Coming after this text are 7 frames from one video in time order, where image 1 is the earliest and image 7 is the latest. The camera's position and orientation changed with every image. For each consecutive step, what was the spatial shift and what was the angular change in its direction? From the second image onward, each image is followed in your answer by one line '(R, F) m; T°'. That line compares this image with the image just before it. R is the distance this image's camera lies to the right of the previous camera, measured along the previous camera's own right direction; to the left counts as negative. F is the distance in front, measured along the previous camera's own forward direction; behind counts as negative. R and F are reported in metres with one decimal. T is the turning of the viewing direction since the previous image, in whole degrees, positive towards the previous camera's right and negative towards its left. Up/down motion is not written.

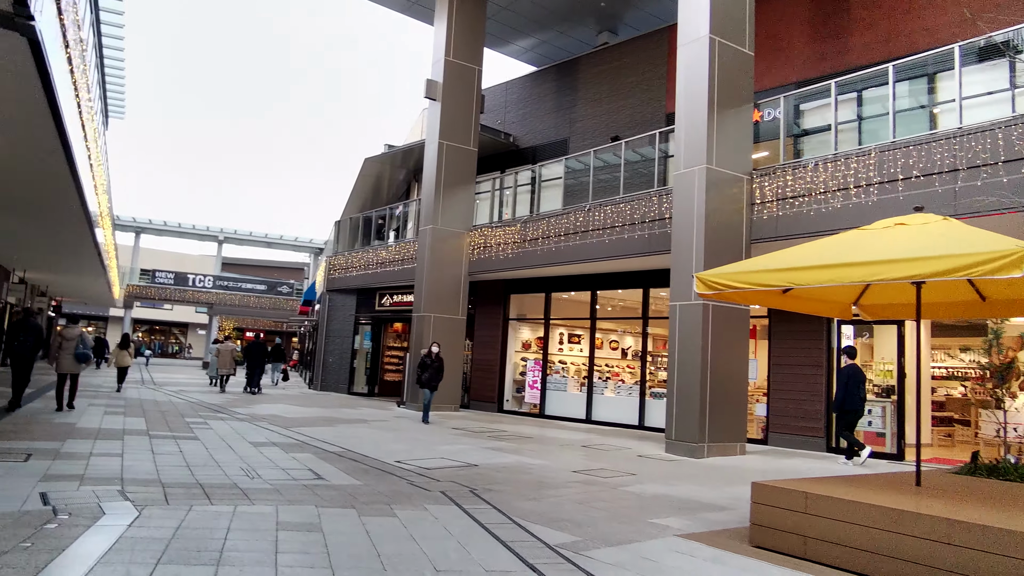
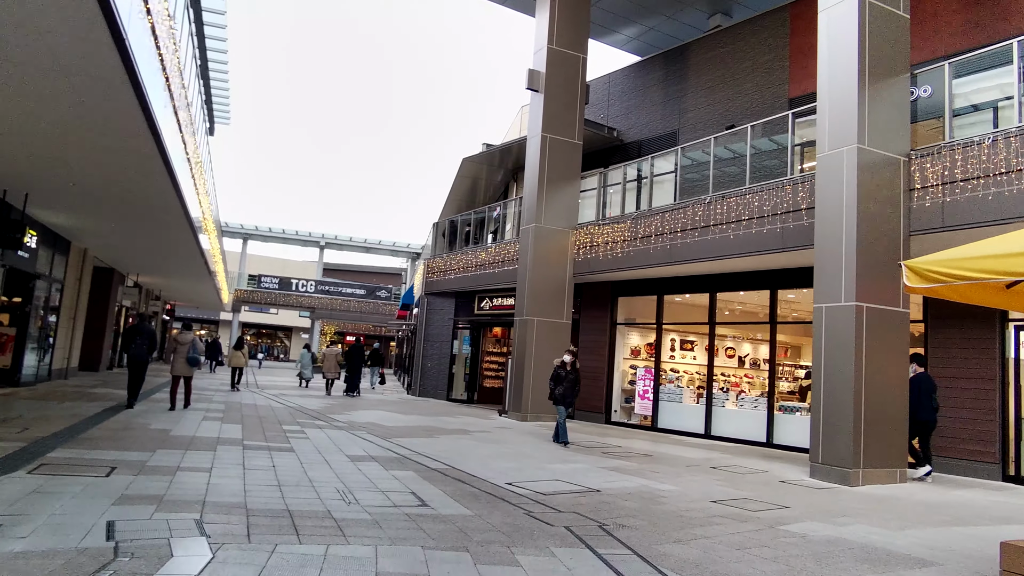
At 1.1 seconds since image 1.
(-0.3, +1.0) m; -7°
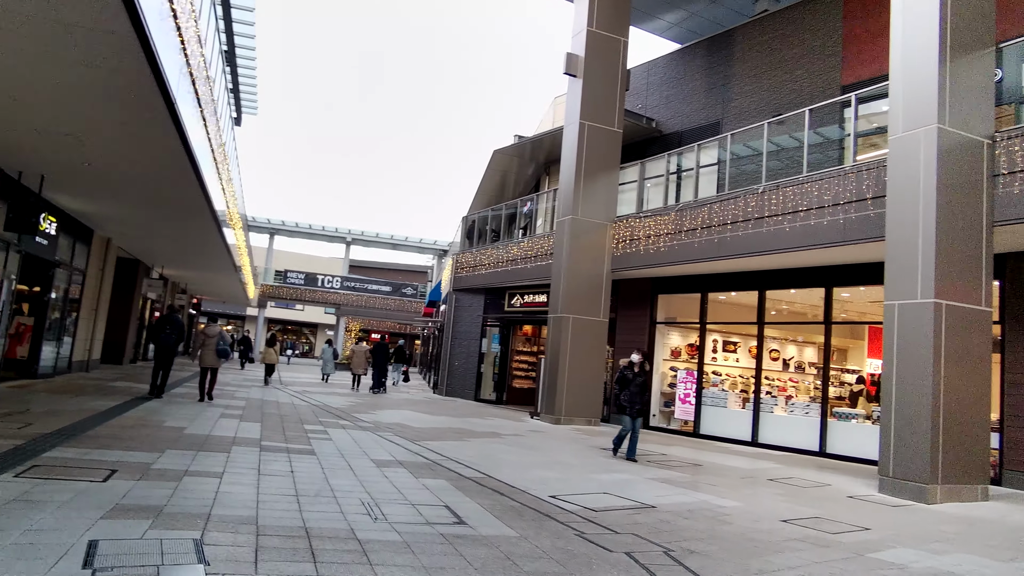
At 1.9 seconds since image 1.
(-0.2, +0.7) m; -2°
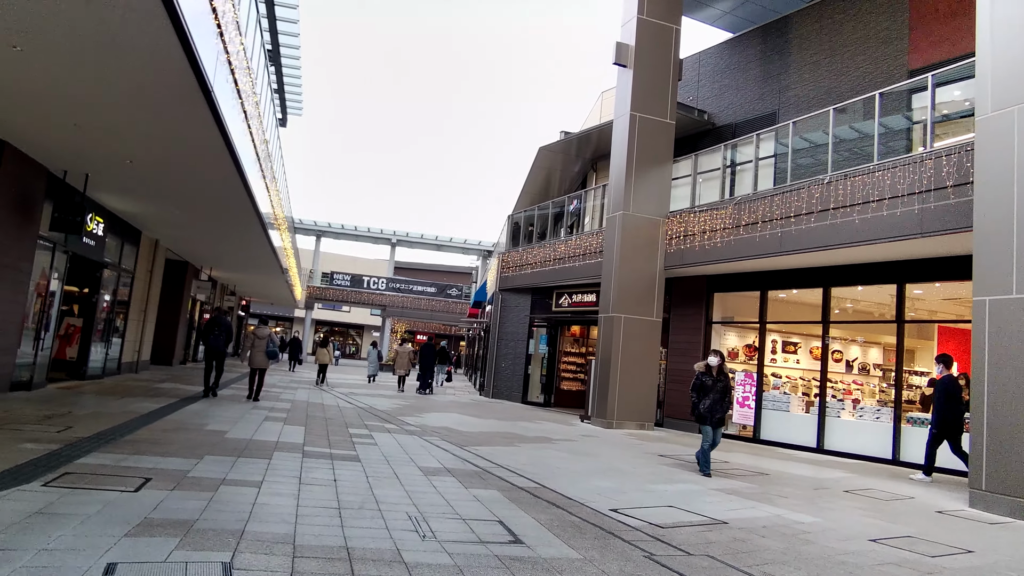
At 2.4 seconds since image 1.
(-0.1, +0.5) m; -3°
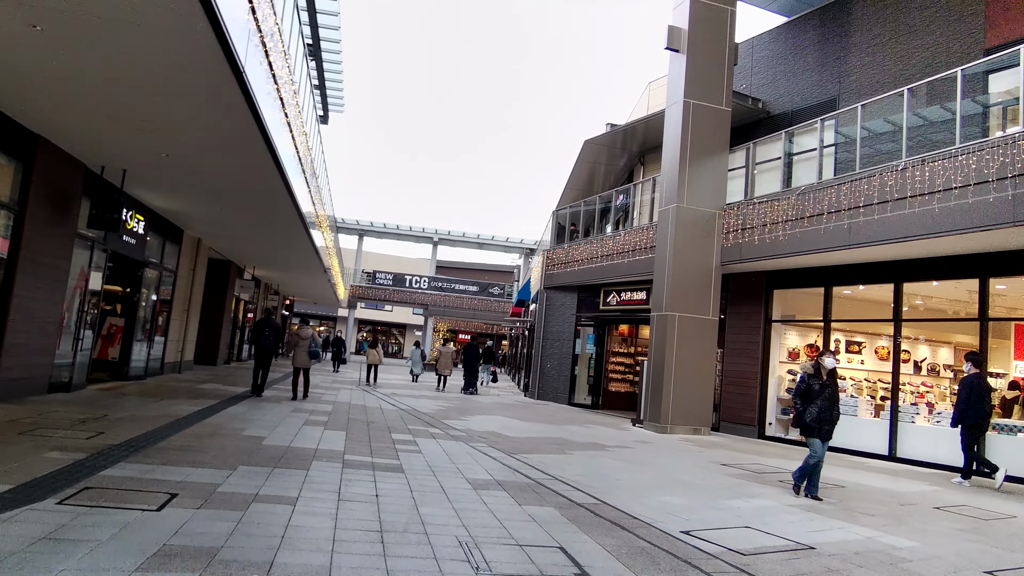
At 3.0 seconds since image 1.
(-0.1, +0.6) m; -3°
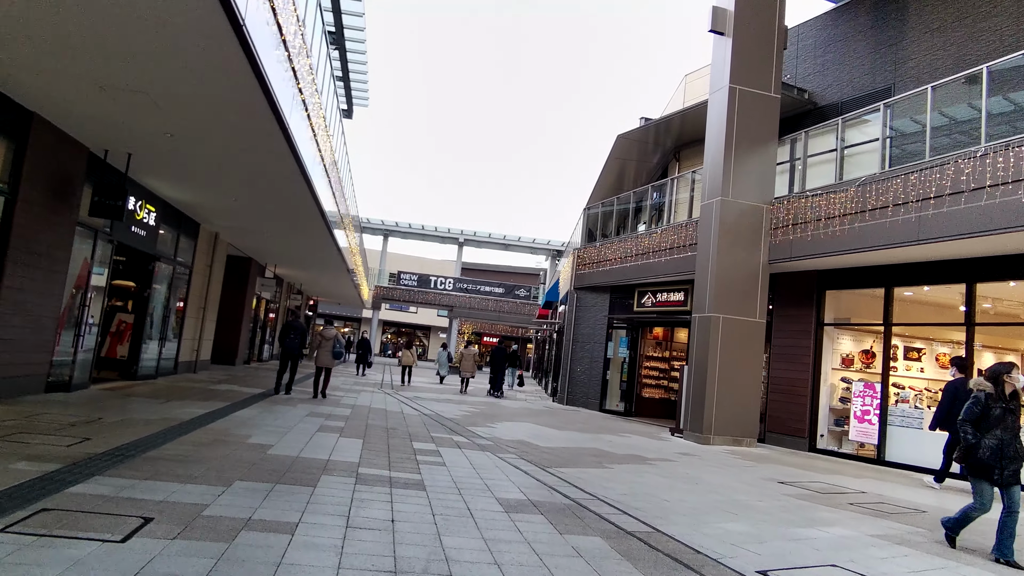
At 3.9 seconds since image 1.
(-0.1, +0.9) m; -2°
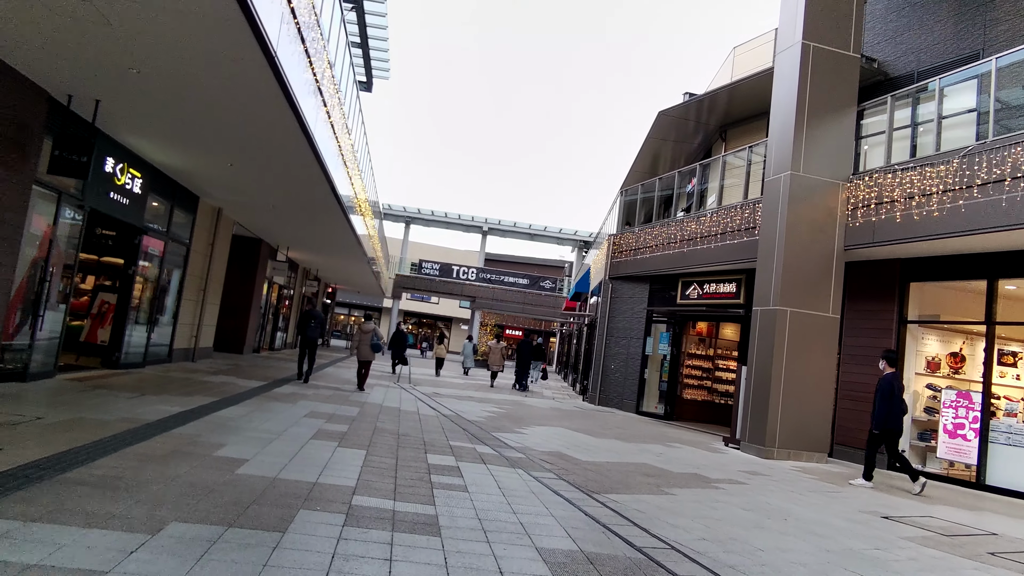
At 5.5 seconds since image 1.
(-0.2, +1.6) m; -2°
